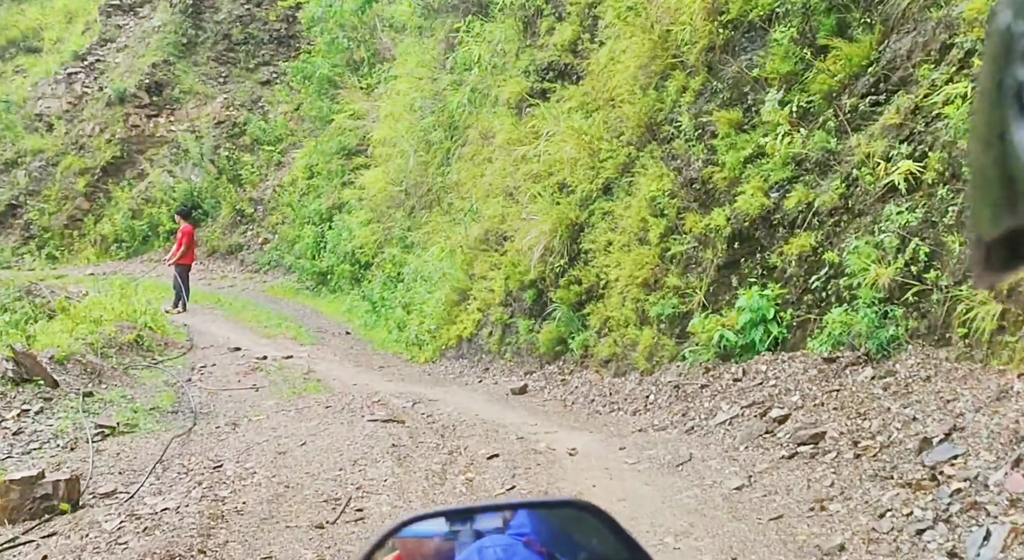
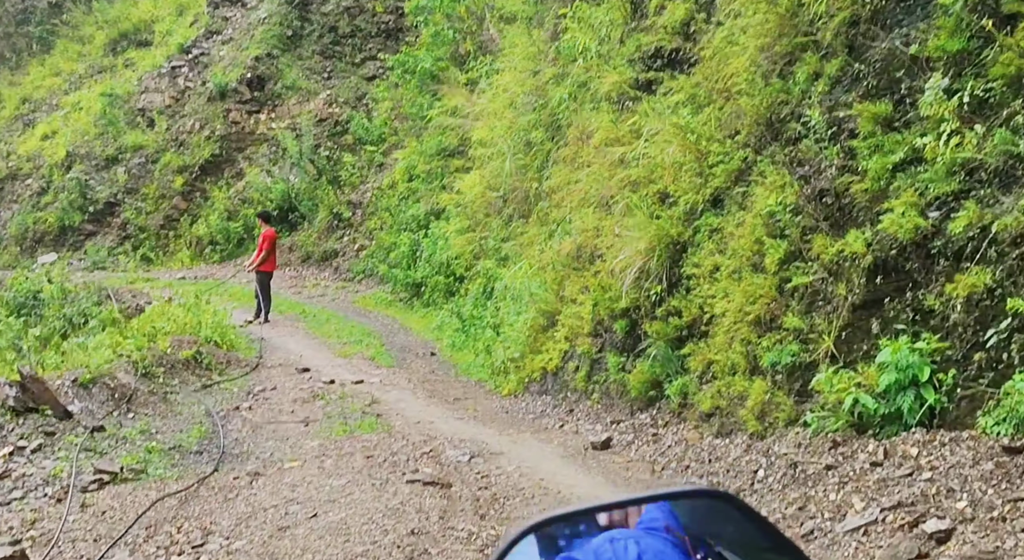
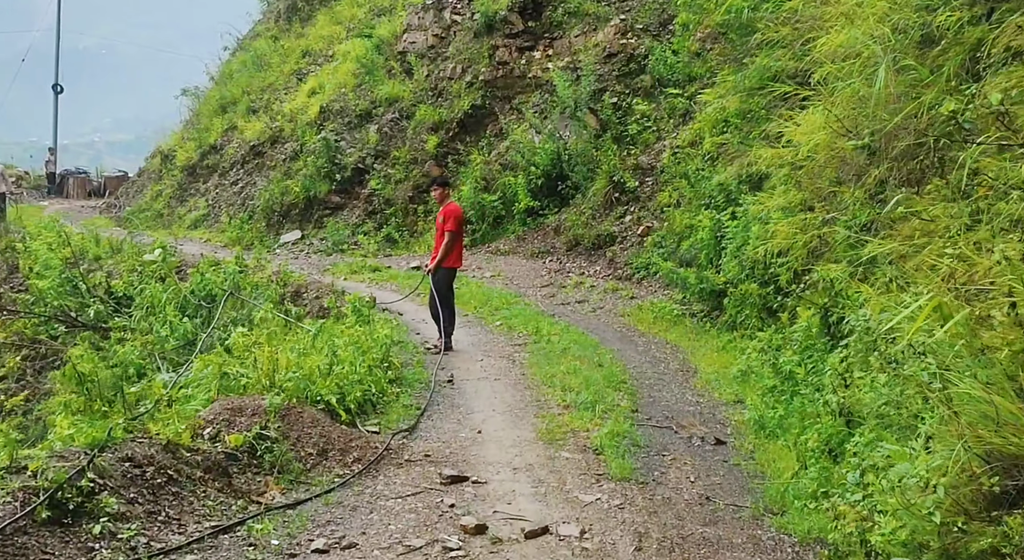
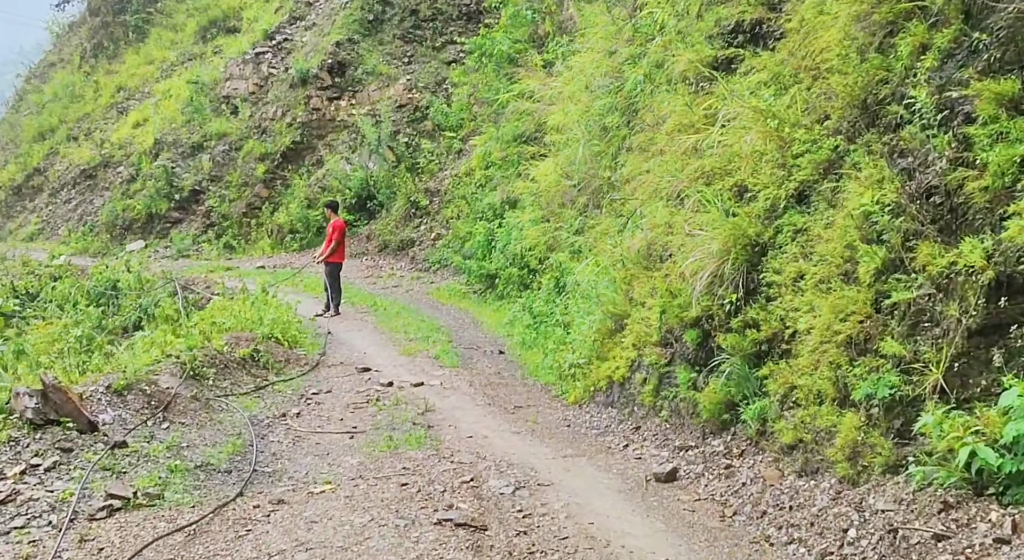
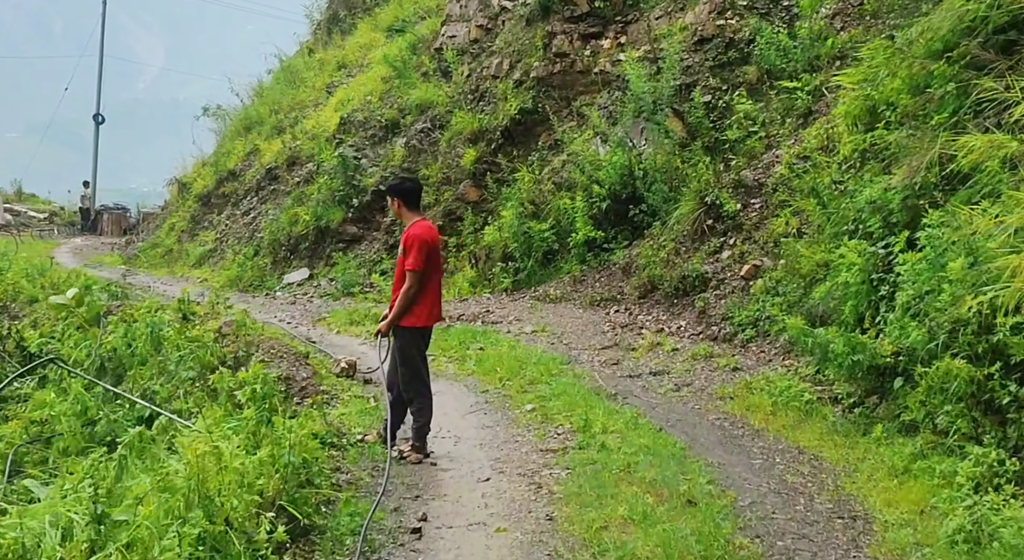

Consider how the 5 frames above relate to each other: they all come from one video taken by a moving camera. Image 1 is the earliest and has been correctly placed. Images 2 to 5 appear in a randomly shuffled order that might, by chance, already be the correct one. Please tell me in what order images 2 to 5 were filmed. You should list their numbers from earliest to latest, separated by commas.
2, 4, 3, 5
